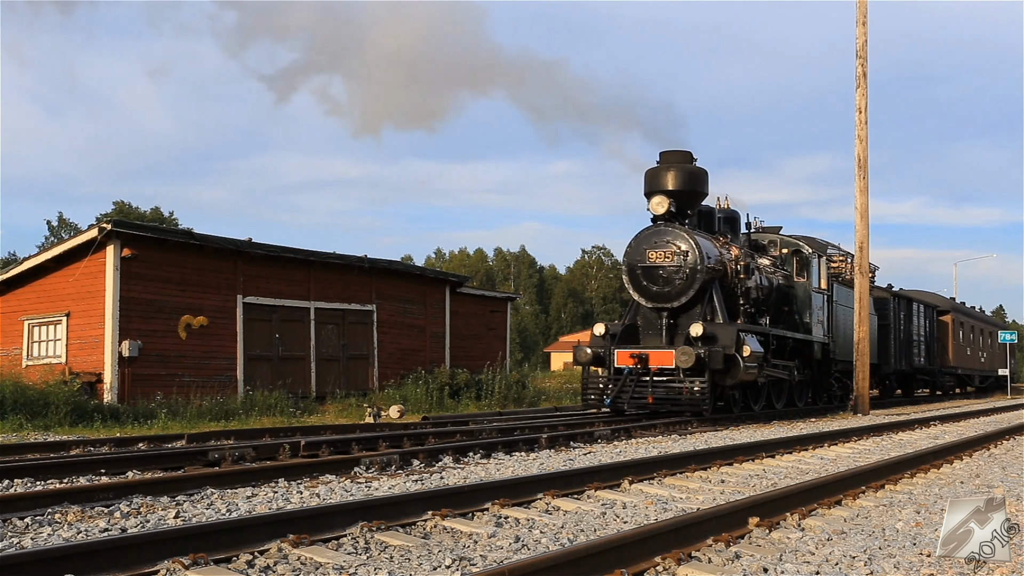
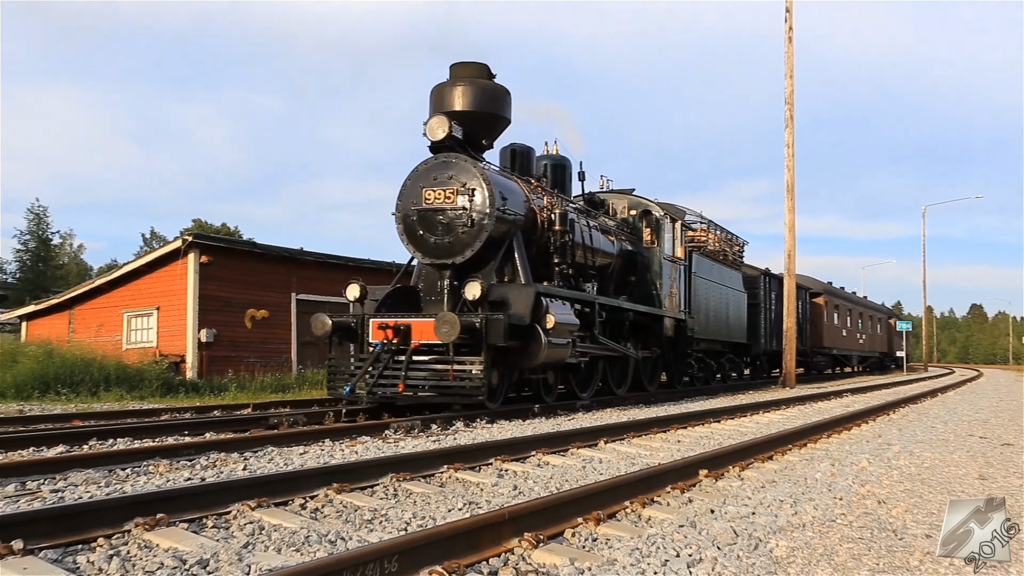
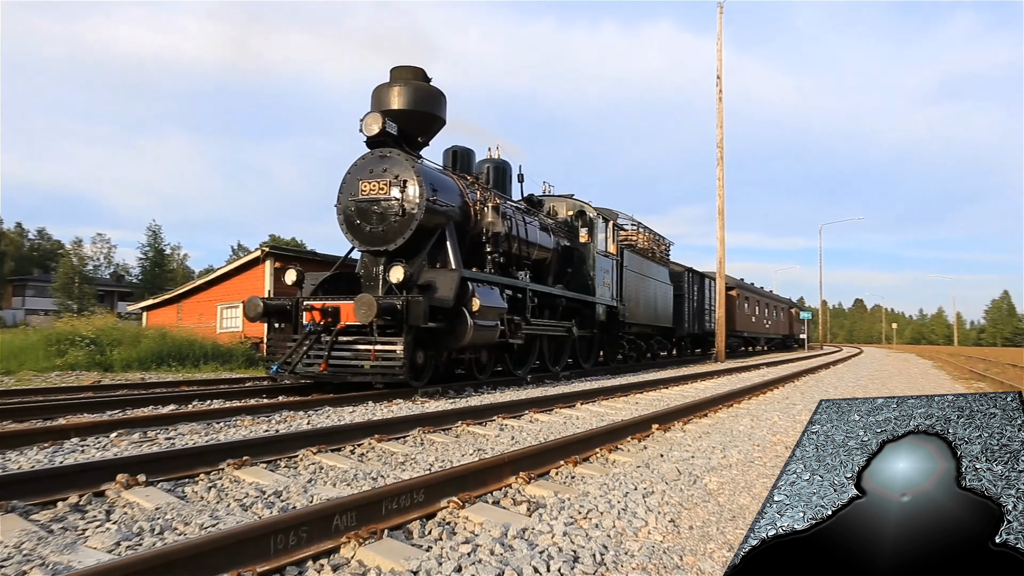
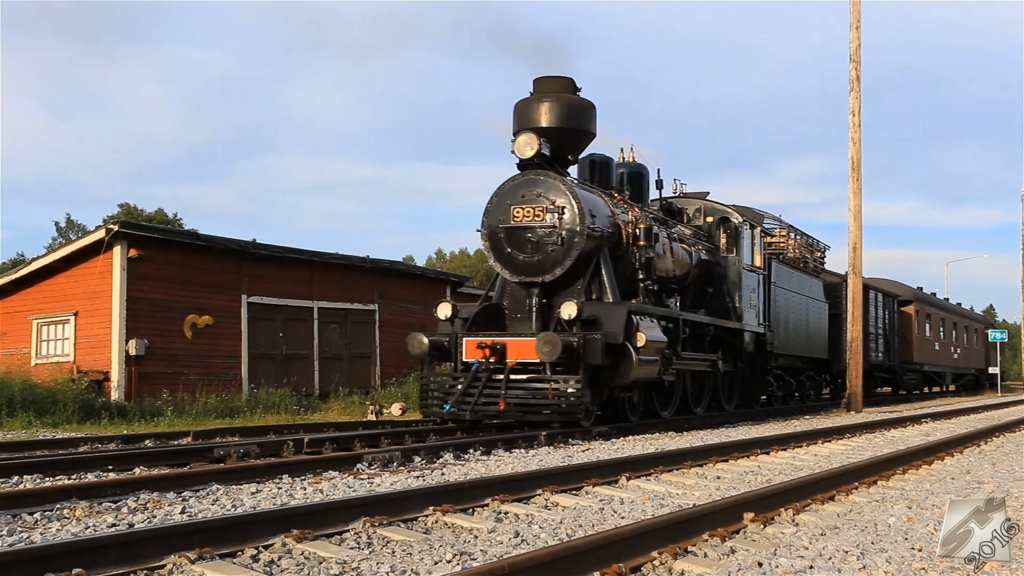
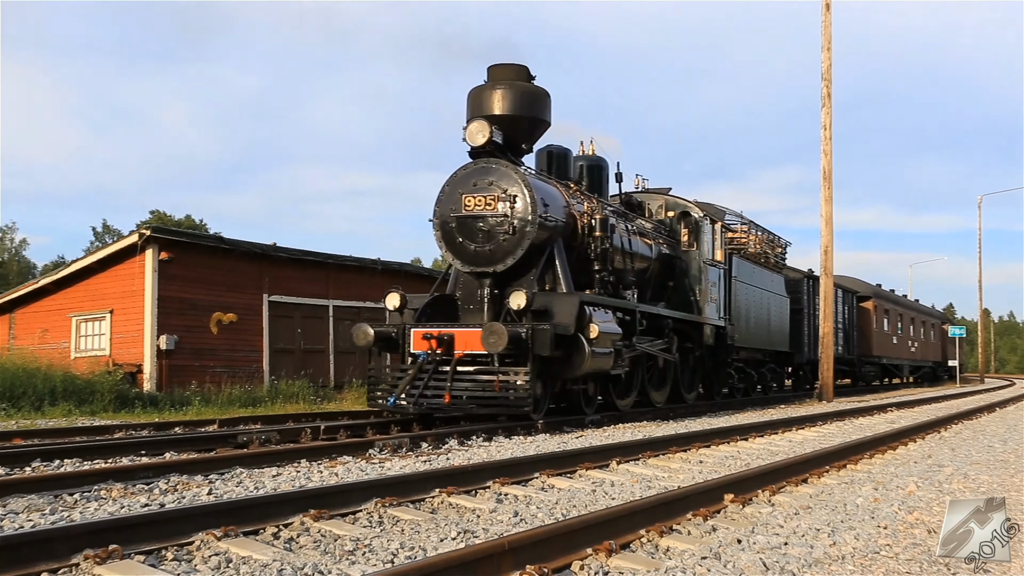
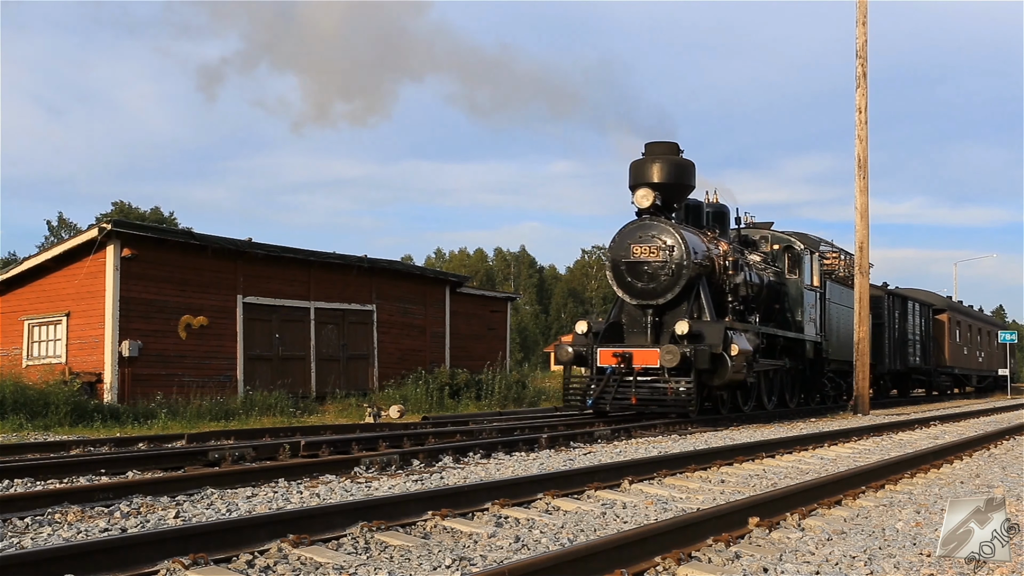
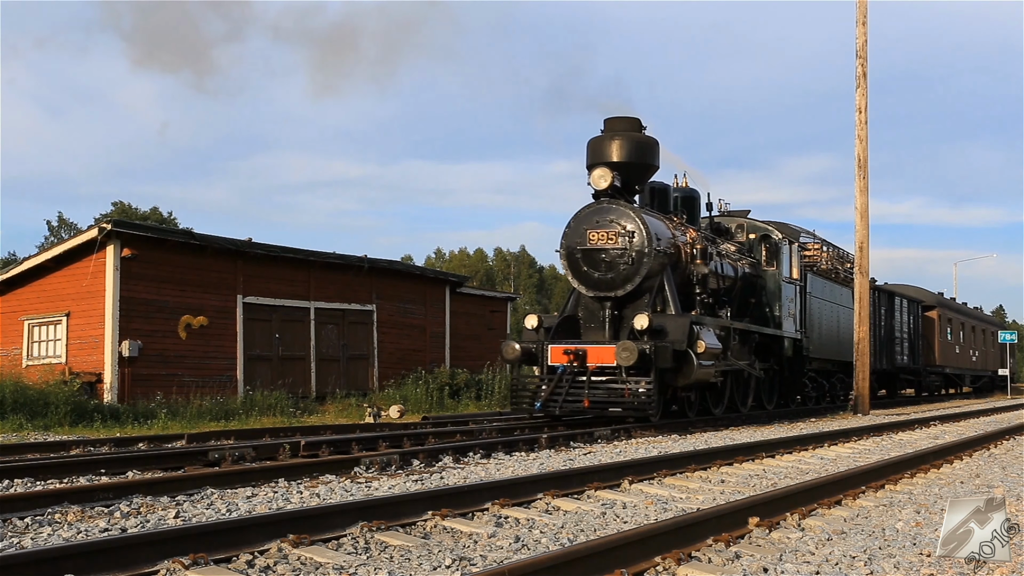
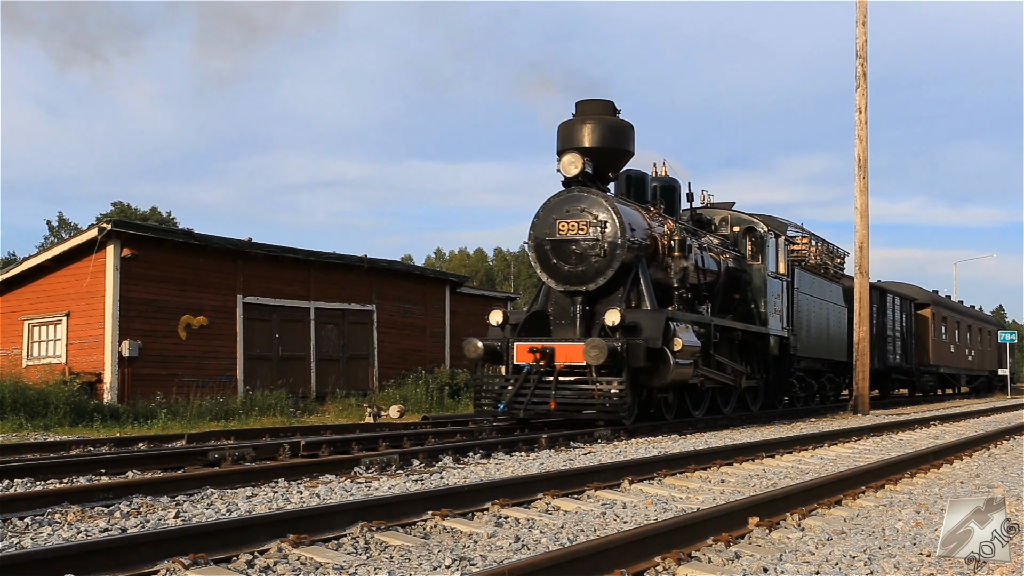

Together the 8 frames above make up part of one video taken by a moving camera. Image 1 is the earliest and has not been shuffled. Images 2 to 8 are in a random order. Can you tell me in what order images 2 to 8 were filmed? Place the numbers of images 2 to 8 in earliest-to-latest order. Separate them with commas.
6, 7, 8, 4, 5, 2, 3
